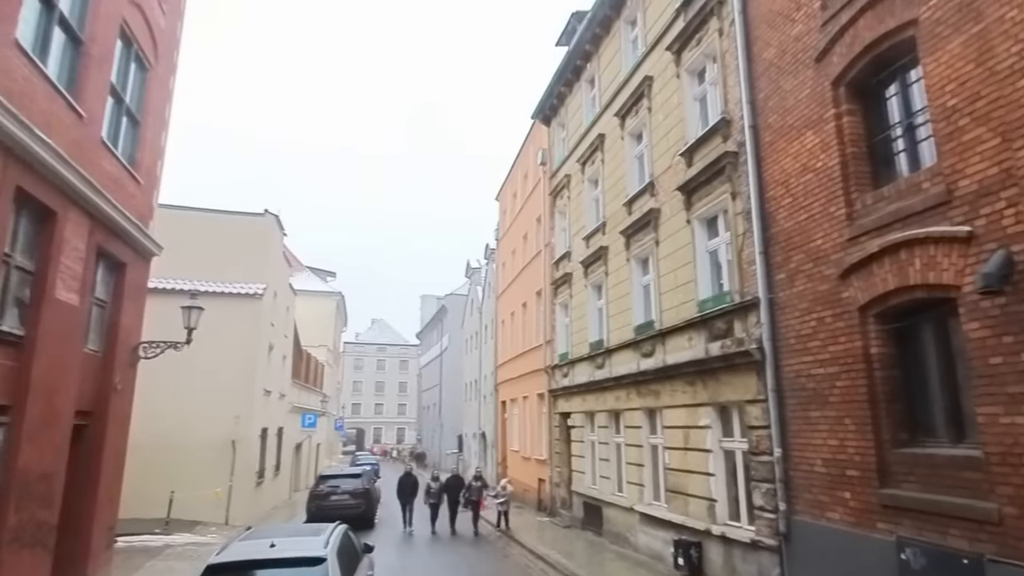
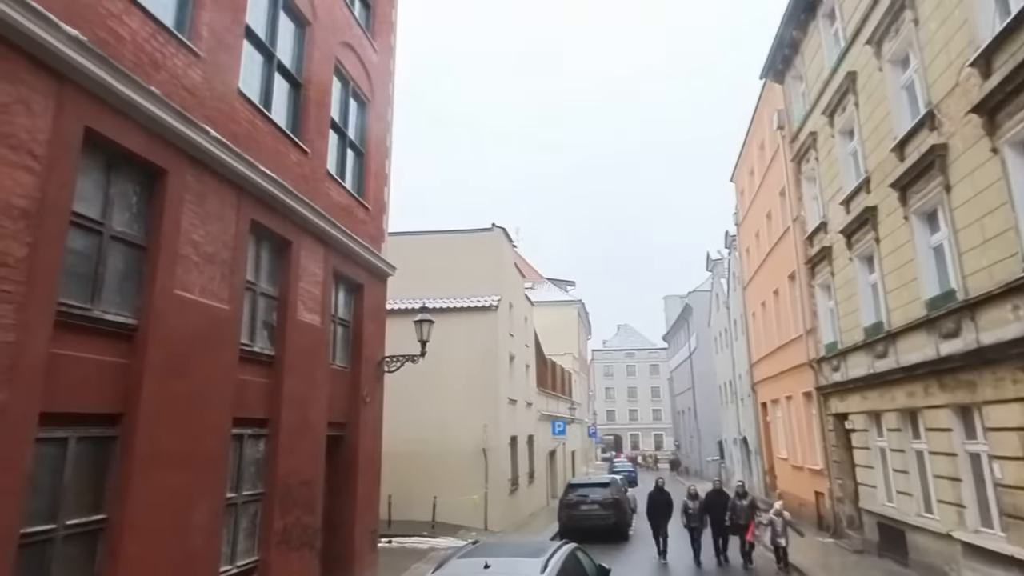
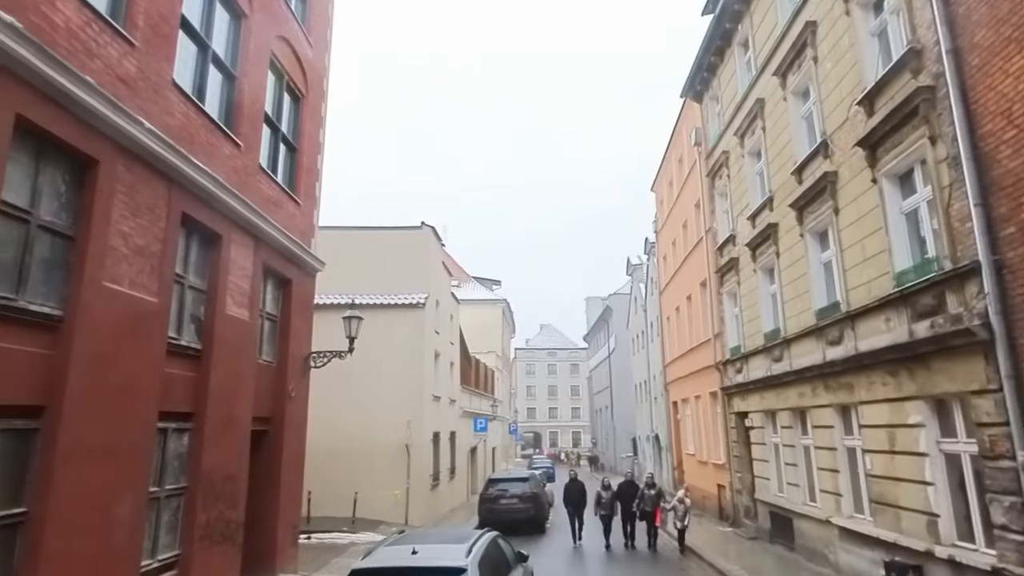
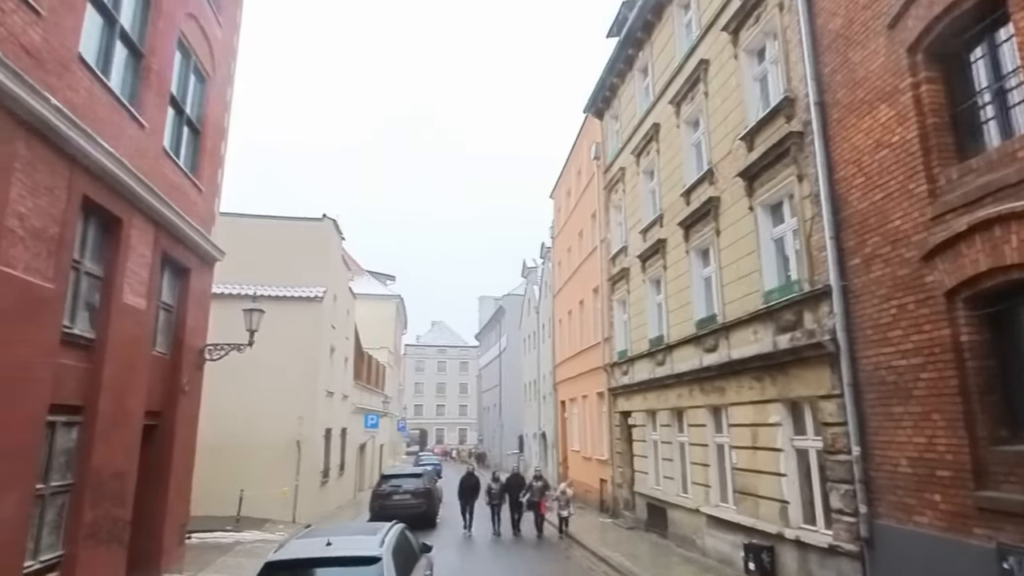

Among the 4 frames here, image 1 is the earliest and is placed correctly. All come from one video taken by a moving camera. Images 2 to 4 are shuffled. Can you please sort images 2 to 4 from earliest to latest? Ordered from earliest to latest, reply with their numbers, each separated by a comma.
4, 3, 2
